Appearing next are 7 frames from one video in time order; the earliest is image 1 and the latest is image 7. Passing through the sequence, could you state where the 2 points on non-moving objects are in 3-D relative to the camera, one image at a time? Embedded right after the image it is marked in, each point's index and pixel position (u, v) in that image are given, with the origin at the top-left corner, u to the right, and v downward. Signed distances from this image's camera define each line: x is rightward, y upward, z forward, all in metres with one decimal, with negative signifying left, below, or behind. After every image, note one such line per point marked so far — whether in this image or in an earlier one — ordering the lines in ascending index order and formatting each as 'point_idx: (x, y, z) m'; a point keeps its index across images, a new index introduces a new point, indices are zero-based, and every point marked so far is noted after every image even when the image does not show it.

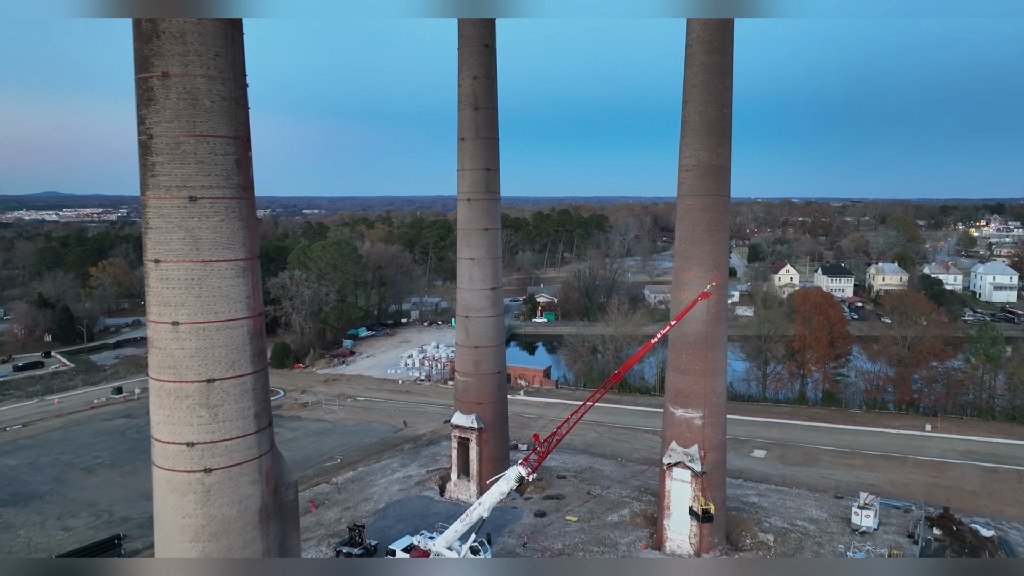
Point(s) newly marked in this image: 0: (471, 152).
0: (-0.7, +2.2, +9.4) m
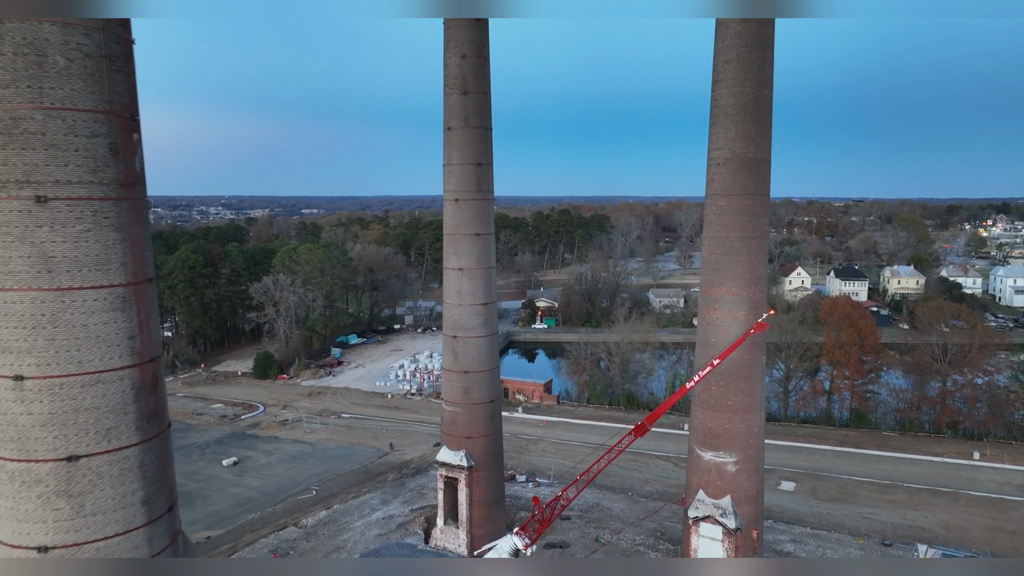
0: (-0.7, +2.0, +8.0) m
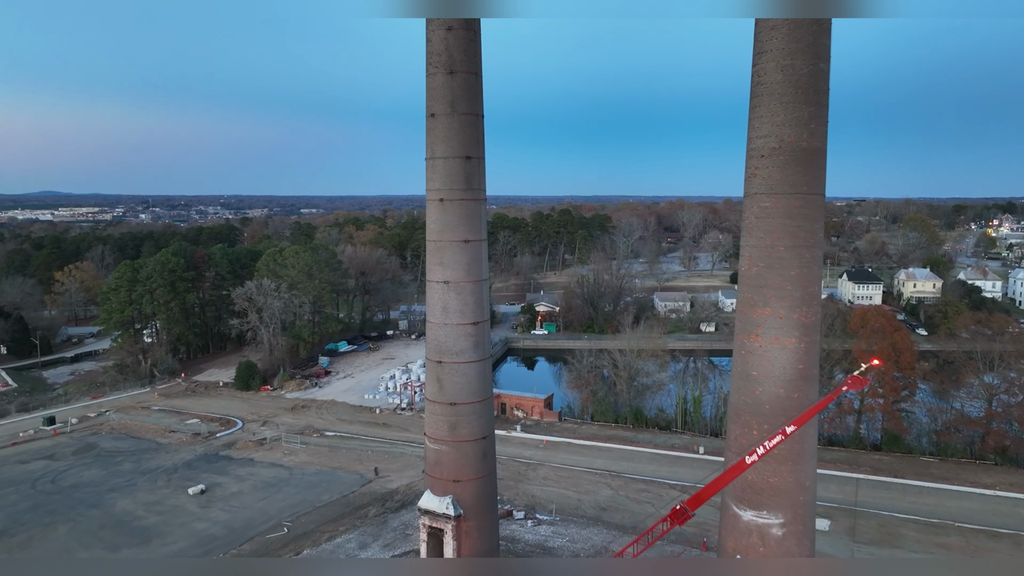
0: (-0.8, +1.8, +6.8) m
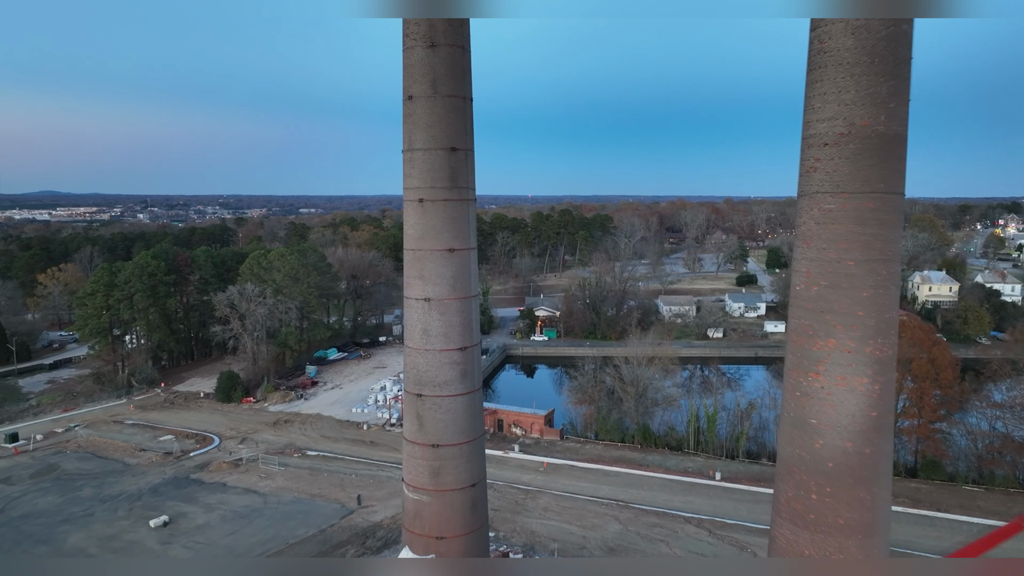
0: (-0.8, +1.7, +5.6) m
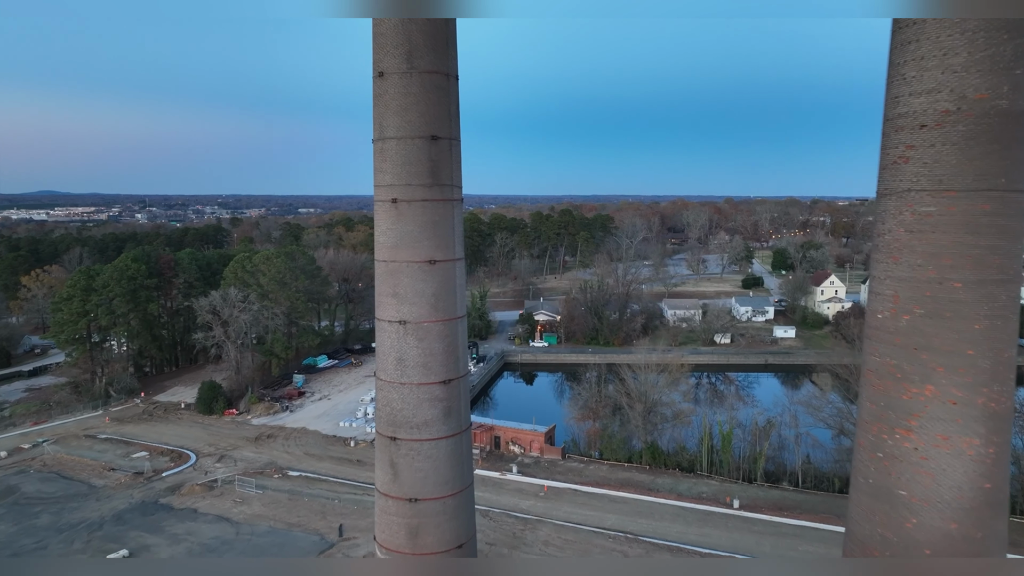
0: (-0.9, +1.5, +4.6) m
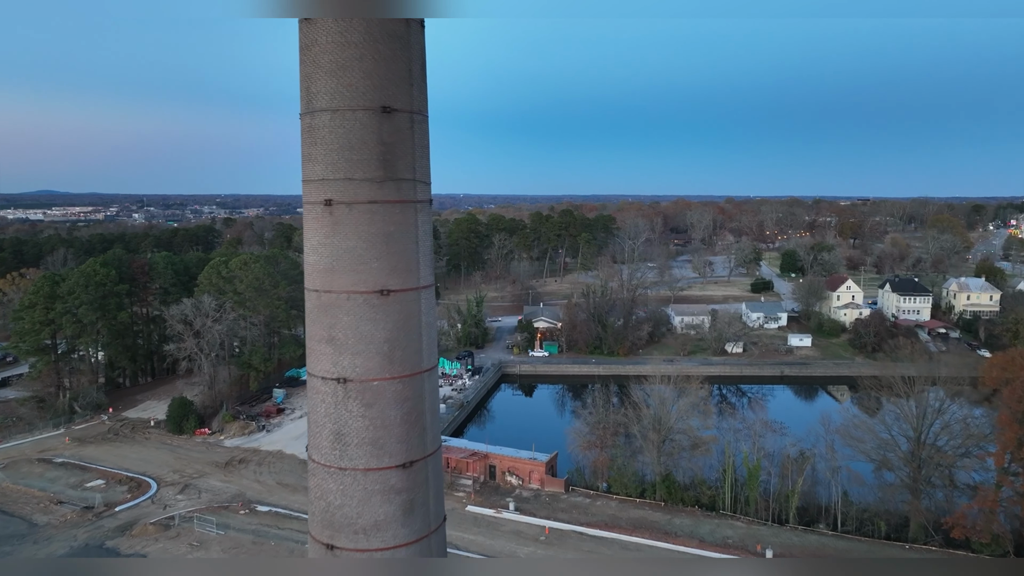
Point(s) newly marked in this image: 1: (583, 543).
0: (-0.9, +1.3, +3.1) m
1: (+1.2, -4.2, +9.6) m
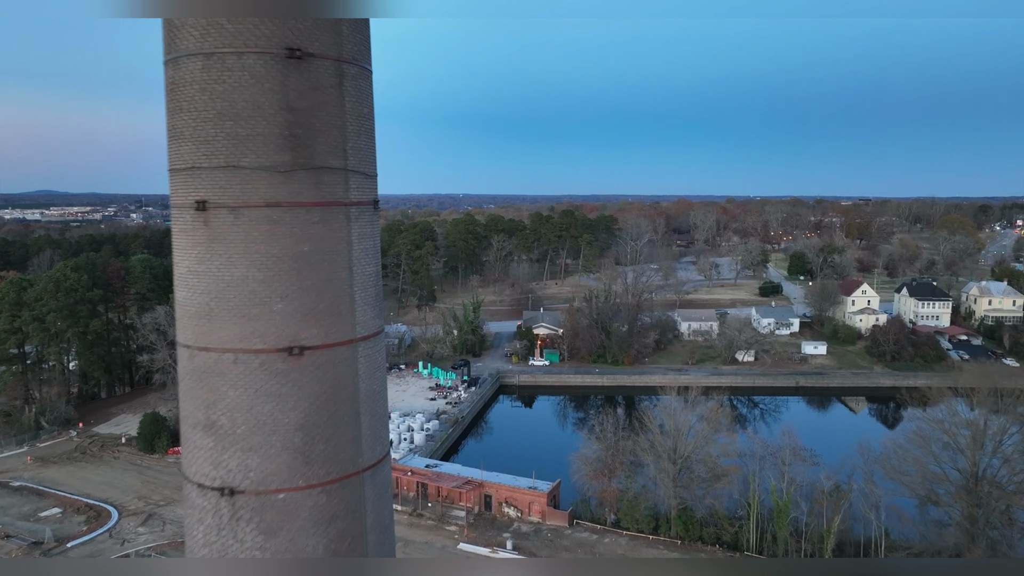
0: (-1.0, +1.1, +1.9) m
1: (+1.1, -4.4, +8.4) m
